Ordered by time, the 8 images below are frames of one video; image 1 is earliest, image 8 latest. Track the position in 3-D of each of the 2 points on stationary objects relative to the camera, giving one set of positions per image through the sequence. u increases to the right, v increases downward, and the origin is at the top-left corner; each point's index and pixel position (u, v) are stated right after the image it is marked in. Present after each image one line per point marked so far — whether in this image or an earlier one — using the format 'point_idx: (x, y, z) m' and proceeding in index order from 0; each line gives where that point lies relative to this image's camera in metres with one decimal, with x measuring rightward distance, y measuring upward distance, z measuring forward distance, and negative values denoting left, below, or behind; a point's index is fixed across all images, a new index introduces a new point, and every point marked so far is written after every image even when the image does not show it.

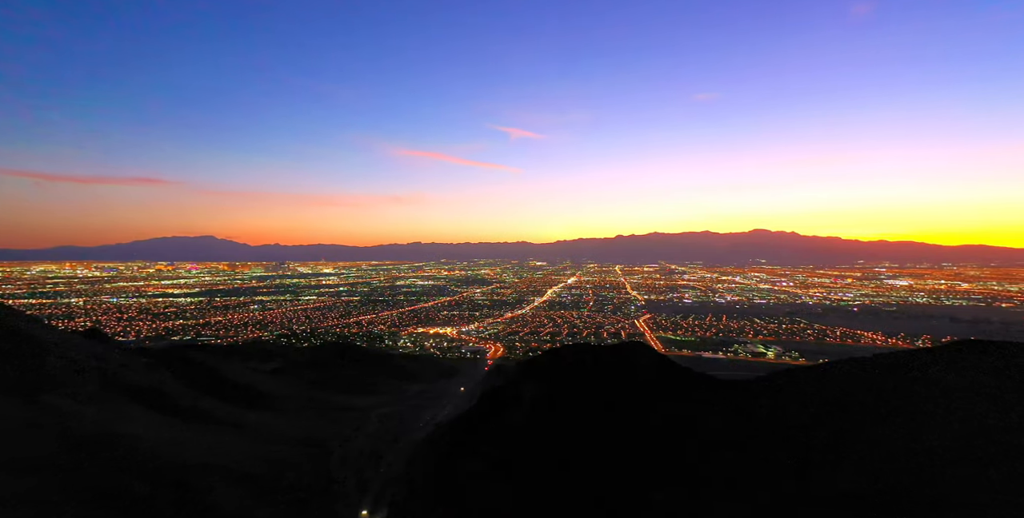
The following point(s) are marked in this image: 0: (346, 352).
0: (-5.1, -3.0, +17.2) m
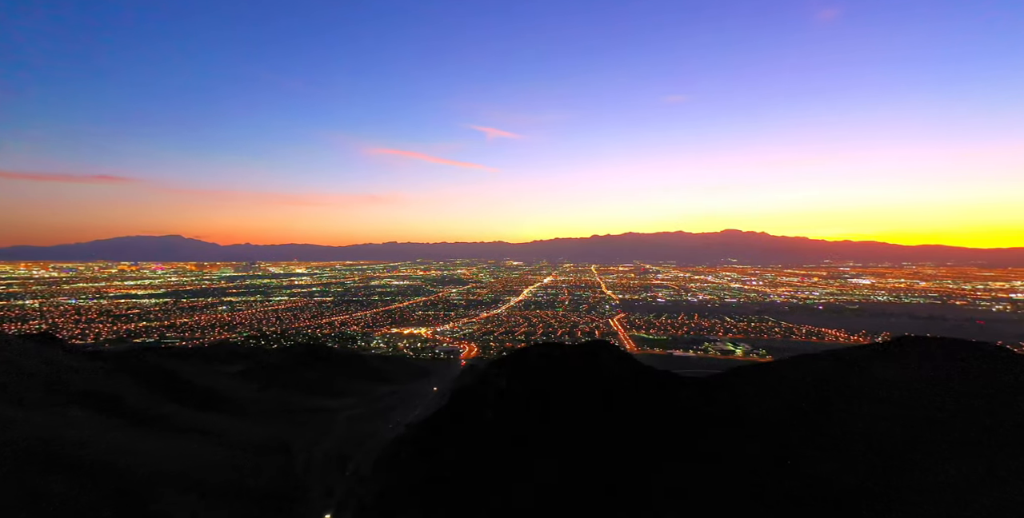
0: (-6.0, -3.0, +17.2) m
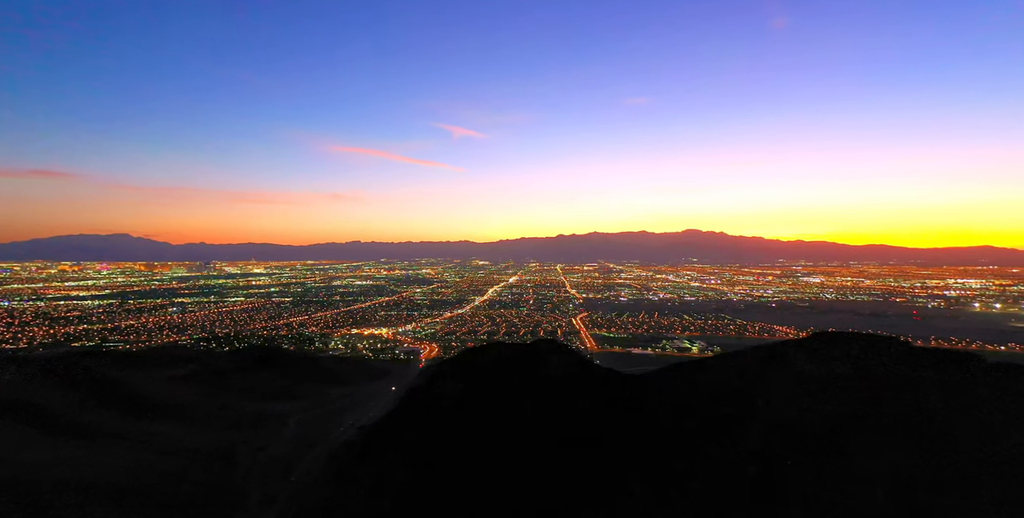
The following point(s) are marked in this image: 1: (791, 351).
0: (-7.3, -3.0, +16.9) m
1: (+5.4, -1.6, +11.1) m
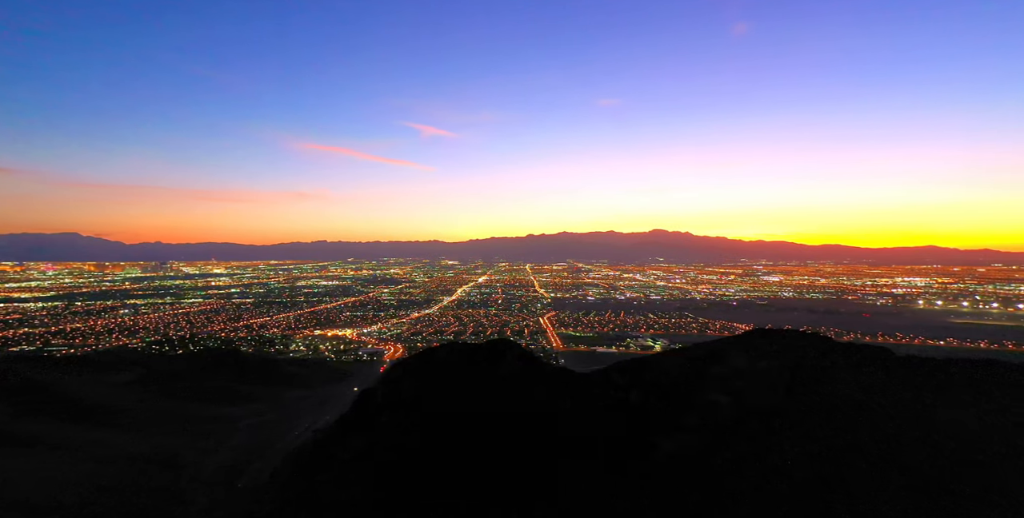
0: (-8.4, -3.0, +16.6) m
1: (+4.6, -1.6, +11.4) m
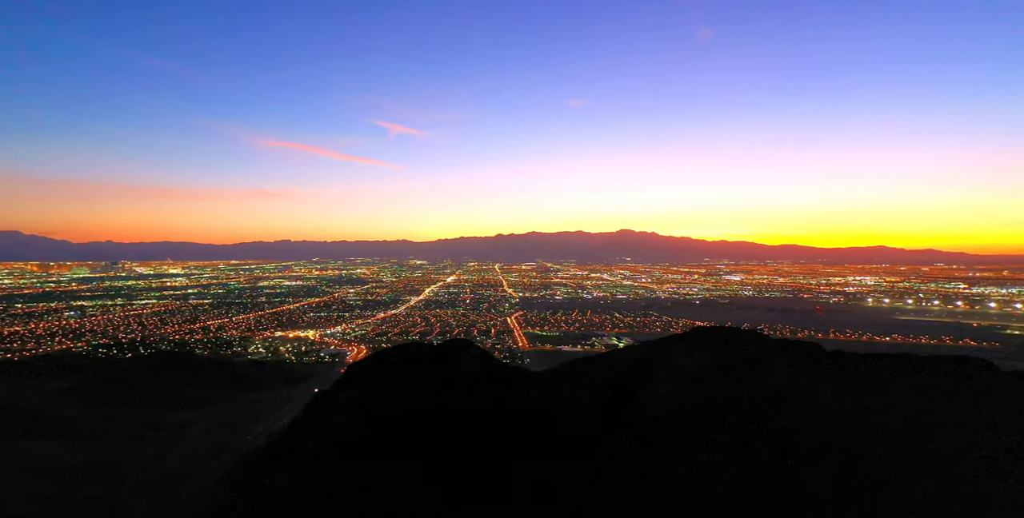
0: (-9.5, -2.9, +16.1) m
1: (+3.7, -1.6, +11.6) m
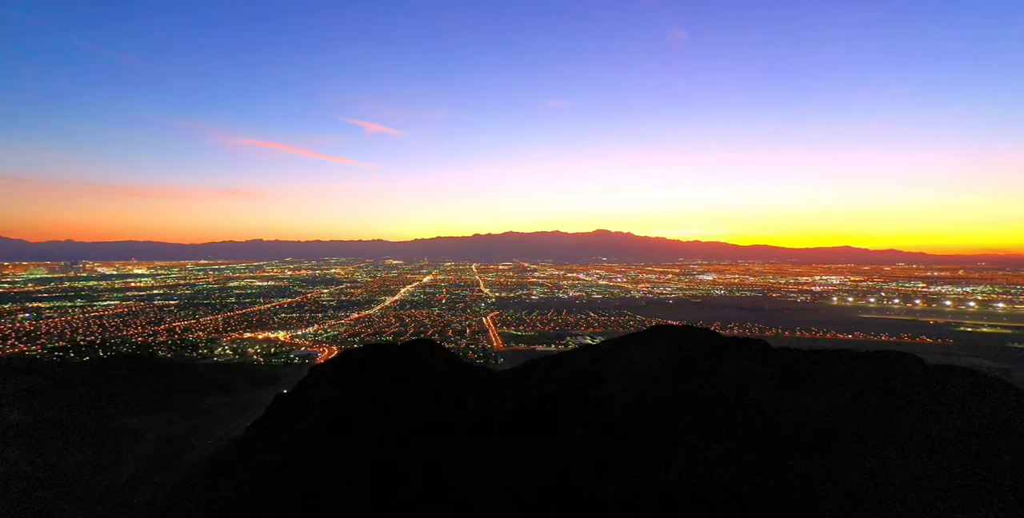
0: (-10.4, -2.9, +15.6) m
1: (+3.0, -1.6, +11.6) m
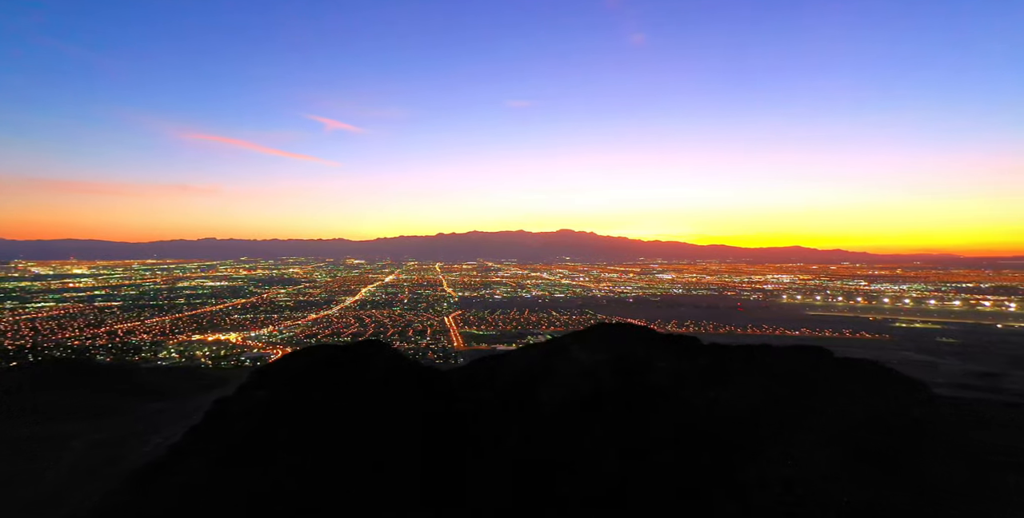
0: (-11.6, -2.9, +14.7) m
1: (+2.0, -1.5, +11.5) m
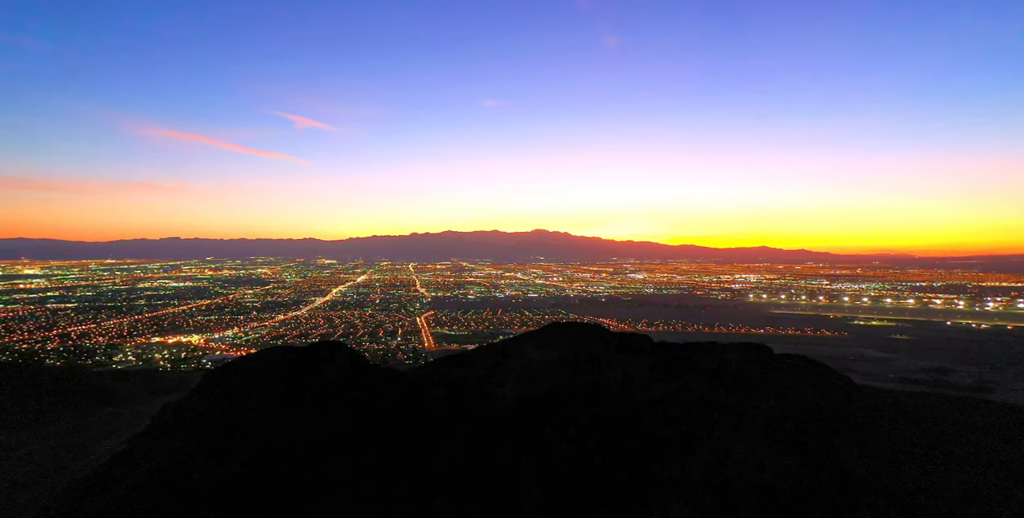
0: (-12.5, -2.9, +14.0) m
1: (+1.3, -1.5, +11.4) m
